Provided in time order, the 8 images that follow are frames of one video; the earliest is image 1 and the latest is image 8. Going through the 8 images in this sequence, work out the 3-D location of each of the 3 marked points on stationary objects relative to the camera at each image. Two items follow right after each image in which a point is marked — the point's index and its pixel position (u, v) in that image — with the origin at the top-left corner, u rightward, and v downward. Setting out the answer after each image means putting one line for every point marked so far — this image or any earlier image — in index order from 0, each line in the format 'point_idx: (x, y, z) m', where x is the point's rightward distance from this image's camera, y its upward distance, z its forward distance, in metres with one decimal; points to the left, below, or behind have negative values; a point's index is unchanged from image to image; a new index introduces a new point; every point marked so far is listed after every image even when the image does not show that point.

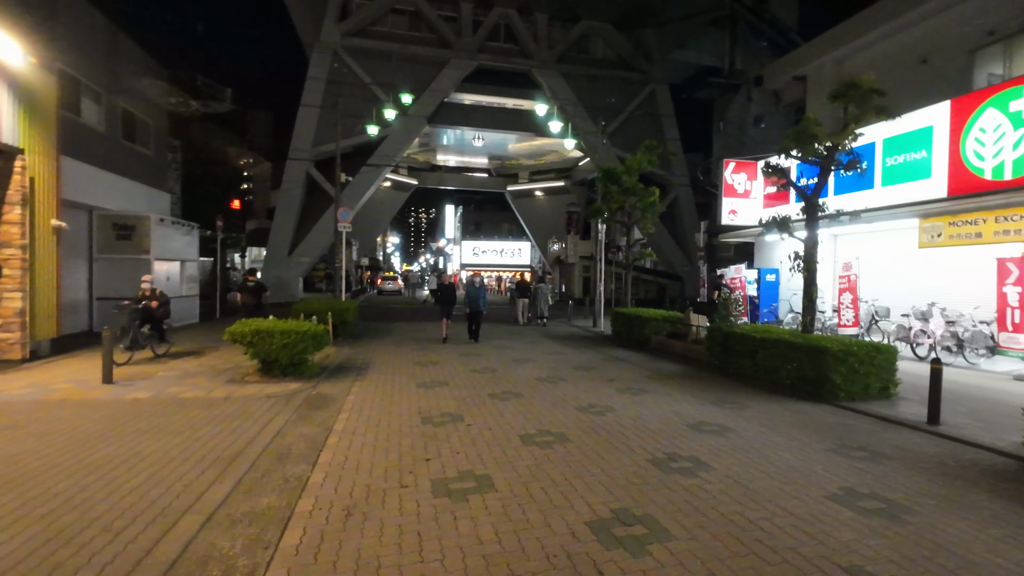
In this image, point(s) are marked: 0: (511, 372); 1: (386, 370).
0: (0.0, -1.8, +9.8) m
1: (-2.6, -1.7, +10.2) m
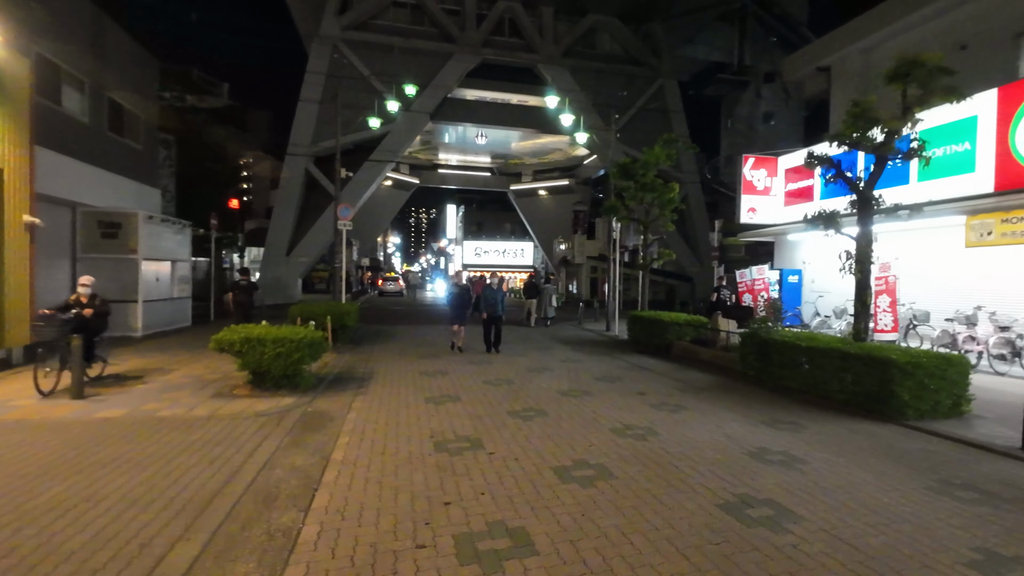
0: (+0.4, -1.8, +8.9) m
1: (-2.3, -1.8, +9.2) m
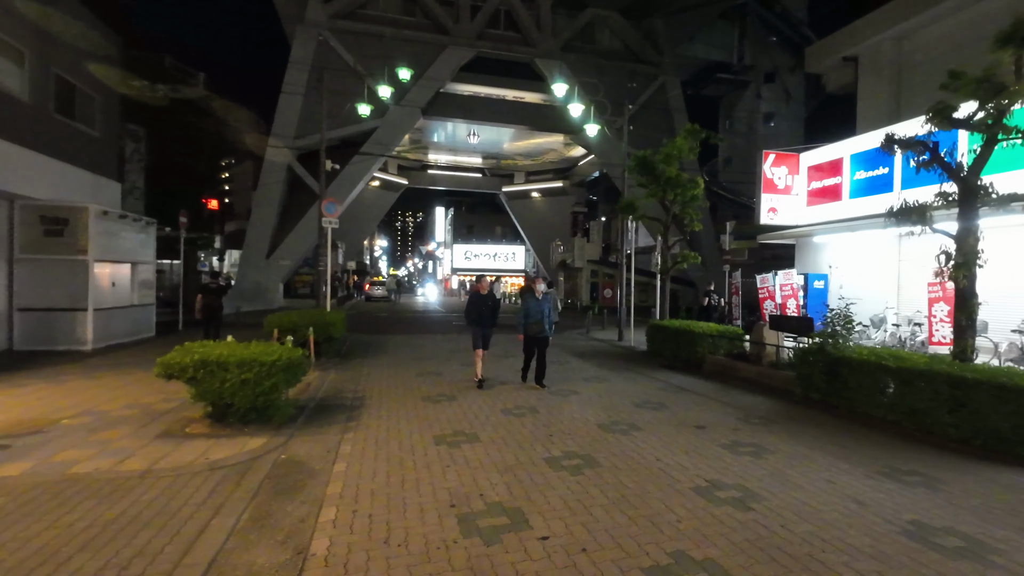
0: (+0.7, -1.9, +7.2) m
1: (-1.9, -1.9, +7.5) m
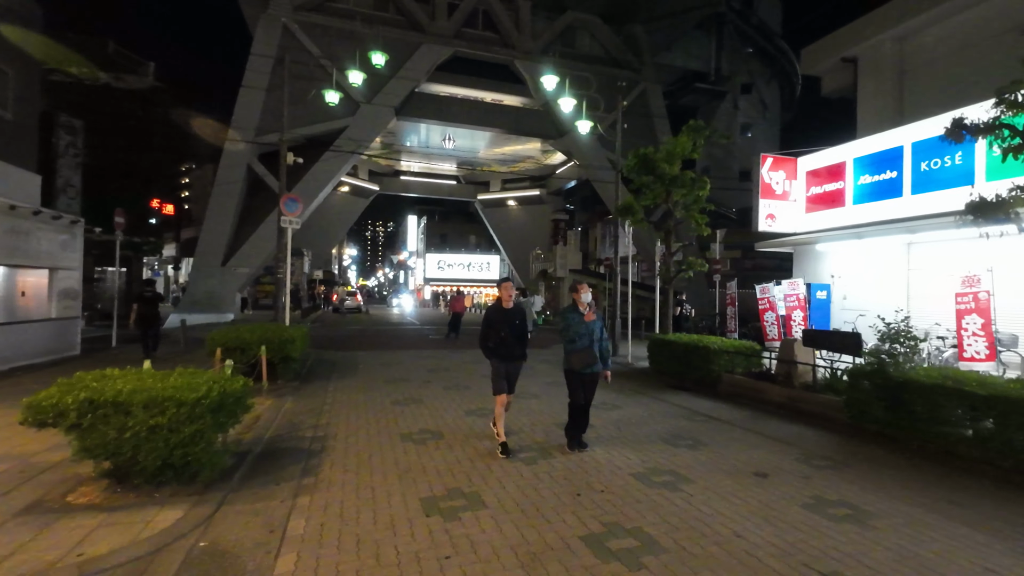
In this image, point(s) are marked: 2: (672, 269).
0: (+0.8, -2.0, +5.7) m
1: (-1.9, -2.0, +5.8) m
2: (+4.3, +0.5, +13.1) m
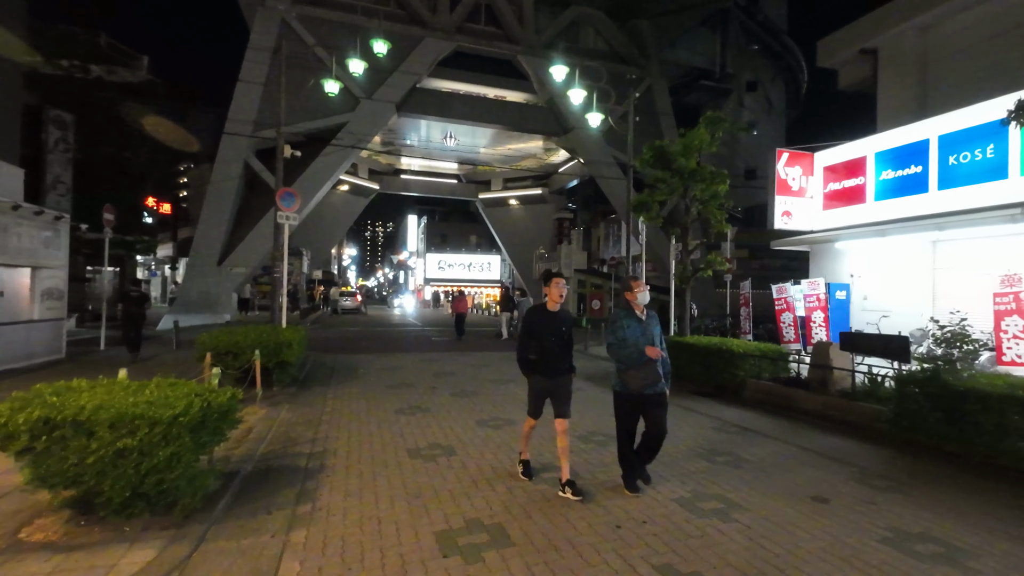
0: (+1.0, -2.0, +5.1) m
1: (-1.6, -2.0, +5.2) m
2: (+4.5, +0.5, +12.5) m
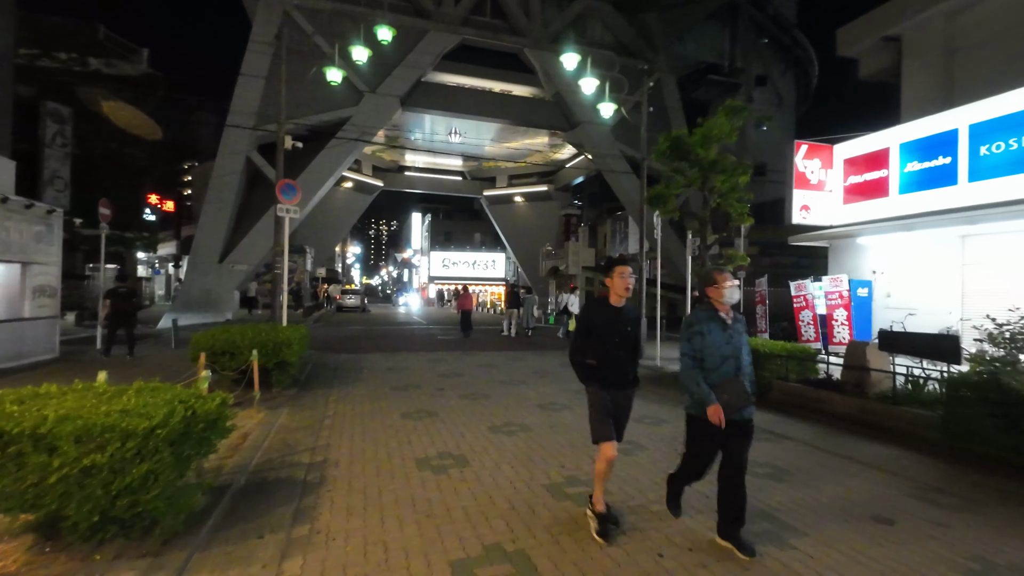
0: (+1.2, -2.0, +4.5) m
1: (-1.4, -1.9, +4.7) m
2: (+4.7, +0.6, +11.9) m
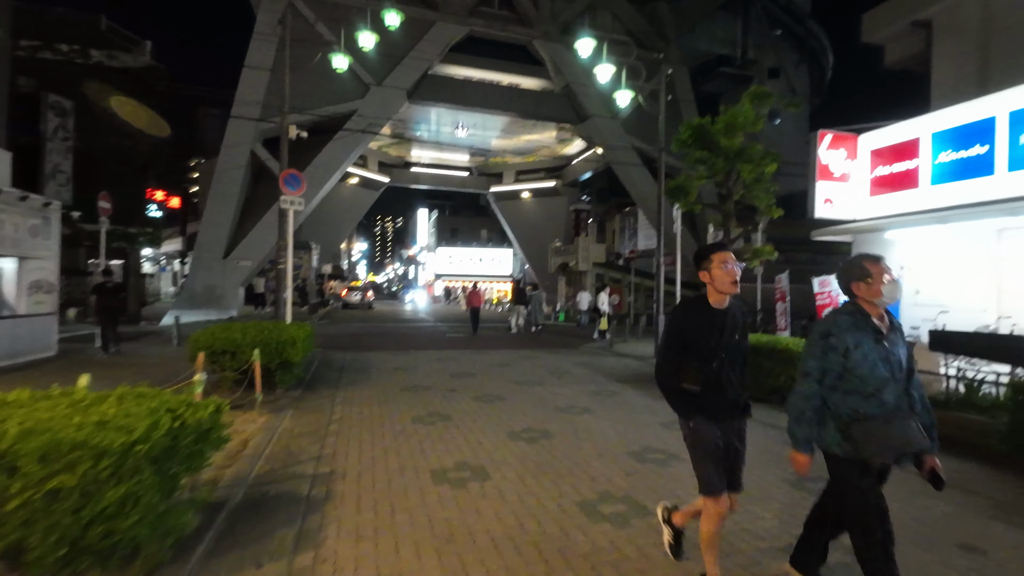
0: (+1.5, -1.9, +4.0) m
1: (-1.2, -1.9, +4.2) m
2: (+5.1, +0.7, +11.3) m
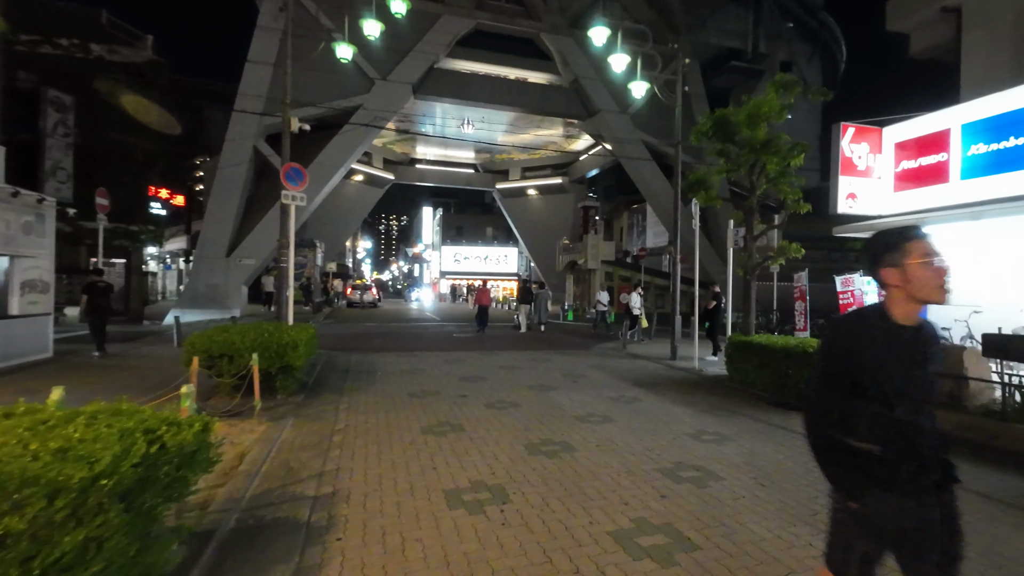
0: (+1.7, -1.9, +3.5) m
1: (-1.0, -1.9, +3.7) m
2: (+5.3, +0.7, +10.8) m
